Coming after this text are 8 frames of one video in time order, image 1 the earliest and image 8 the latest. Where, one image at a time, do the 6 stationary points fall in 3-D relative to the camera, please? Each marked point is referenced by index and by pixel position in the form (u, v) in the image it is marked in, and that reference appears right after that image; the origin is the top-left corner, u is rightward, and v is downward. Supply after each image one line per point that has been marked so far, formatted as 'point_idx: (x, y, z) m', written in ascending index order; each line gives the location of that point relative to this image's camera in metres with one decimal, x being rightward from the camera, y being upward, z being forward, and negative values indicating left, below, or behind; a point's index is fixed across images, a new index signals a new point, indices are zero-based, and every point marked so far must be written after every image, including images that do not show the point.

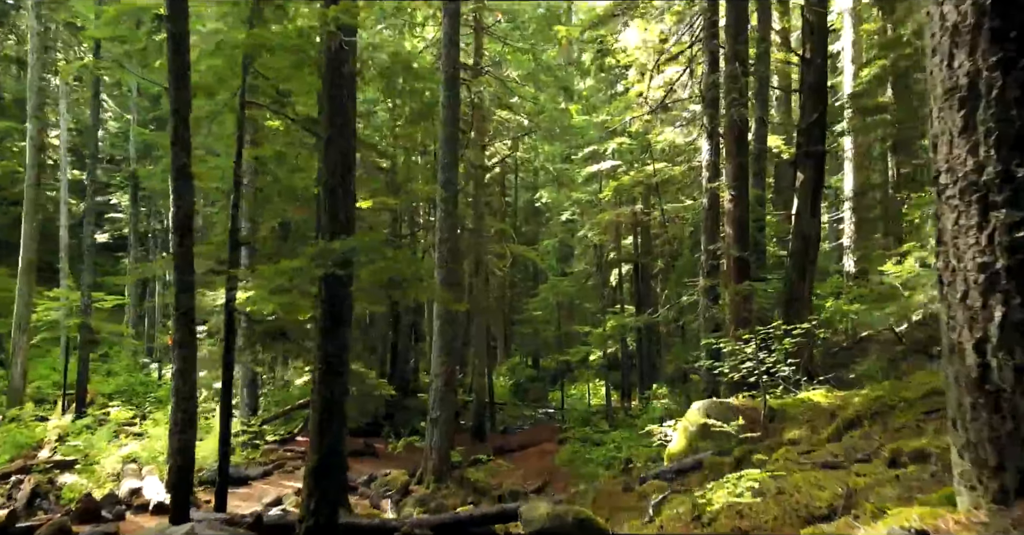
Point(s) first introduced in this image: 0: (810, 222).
0: (+4.7, +0.7, +13.7) m
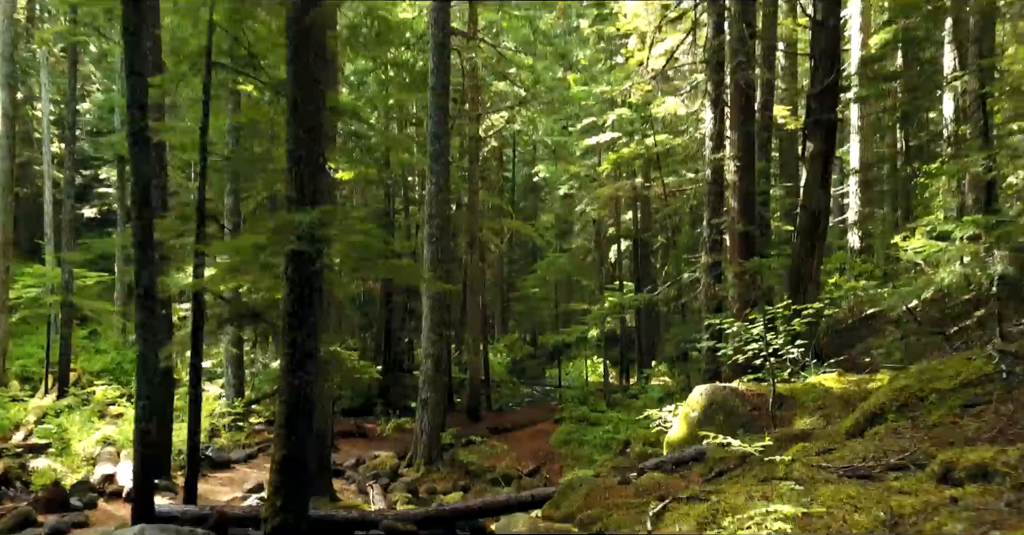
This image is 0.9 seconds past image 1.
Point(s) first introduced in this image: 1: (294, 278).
0: (+4.5, +1.1, +12.9) m
1: (-1.9, -0.1, +7.7) m
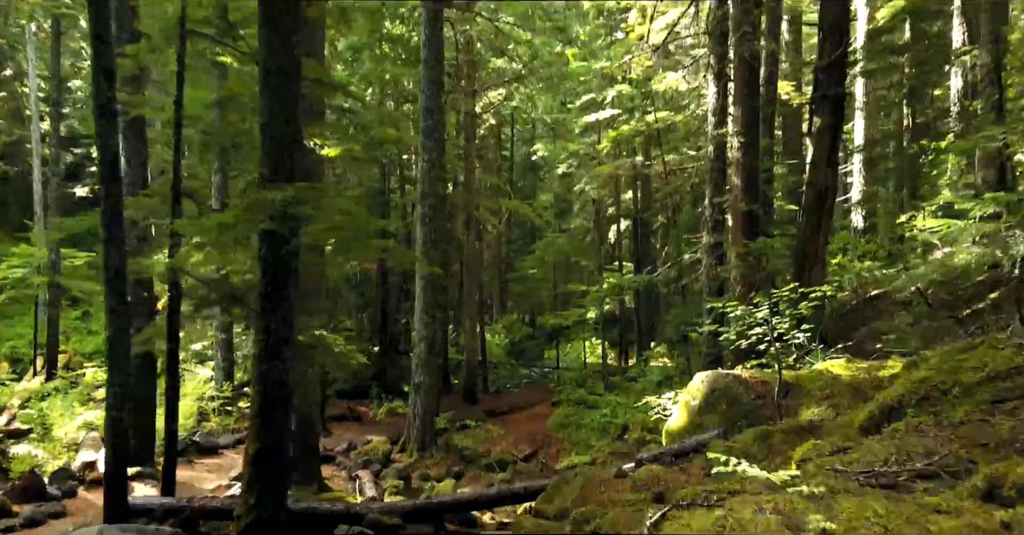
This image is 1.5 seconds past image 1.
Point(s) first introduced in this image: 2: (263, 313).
0: (+4.5, +1.4, +12.4) m
1: (-2.0, +0.1, +7.3) m
2: (-2.1, -0.4, +7.2) m
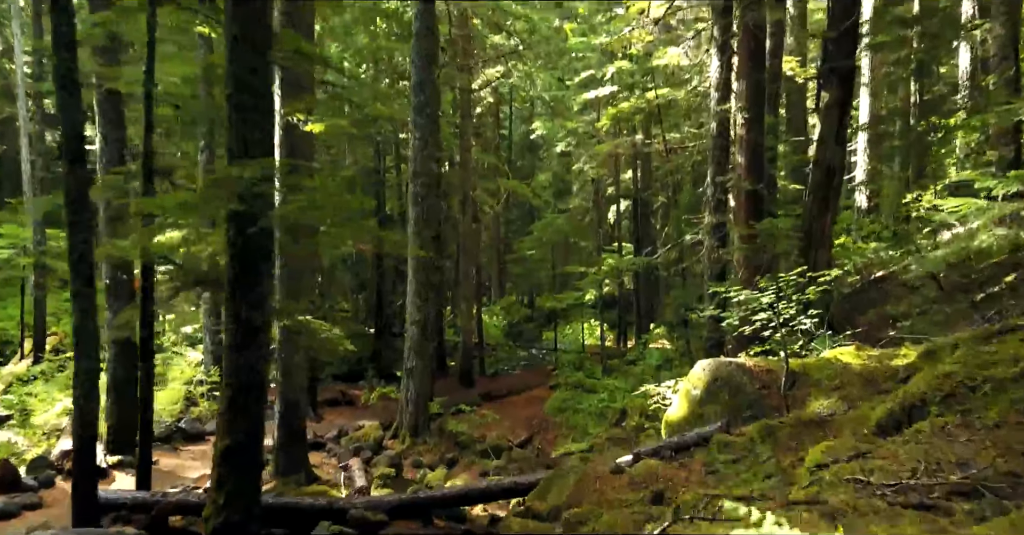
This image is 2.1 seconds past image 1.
0: (+4.4, +1.6, +11.8) m
1: (-2.1, +0.2, +6.8) m
2: (-2.2, -0.3, +6.8) m
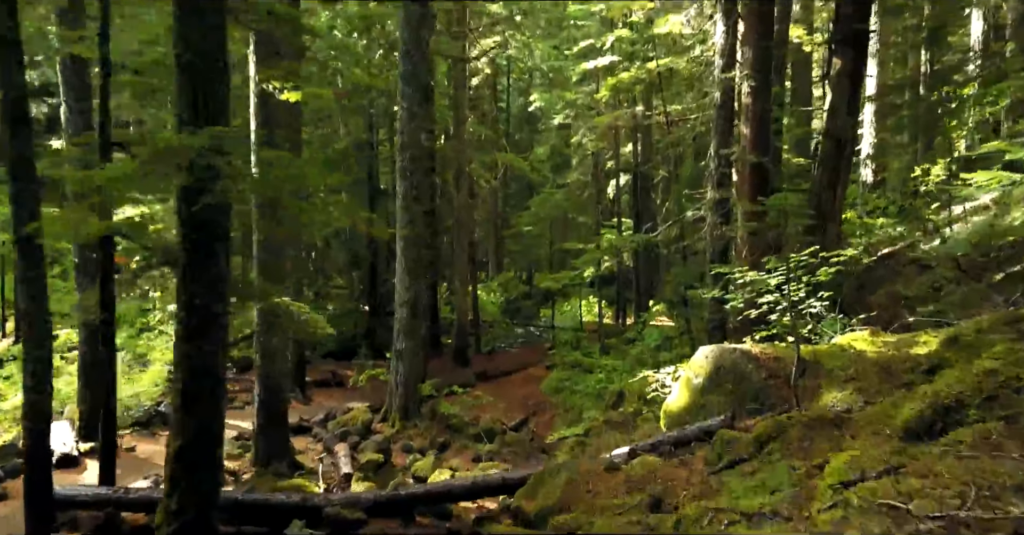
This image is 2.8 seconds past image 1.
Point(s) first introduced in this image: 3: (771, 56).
0: (+4.3, +1.9, +11.1) m
1: (-2.2, +0.3, +6.1) m
2: (-2.3, -0.1, +6.1) m
3: (+3.5, +2.8, +11.8) m
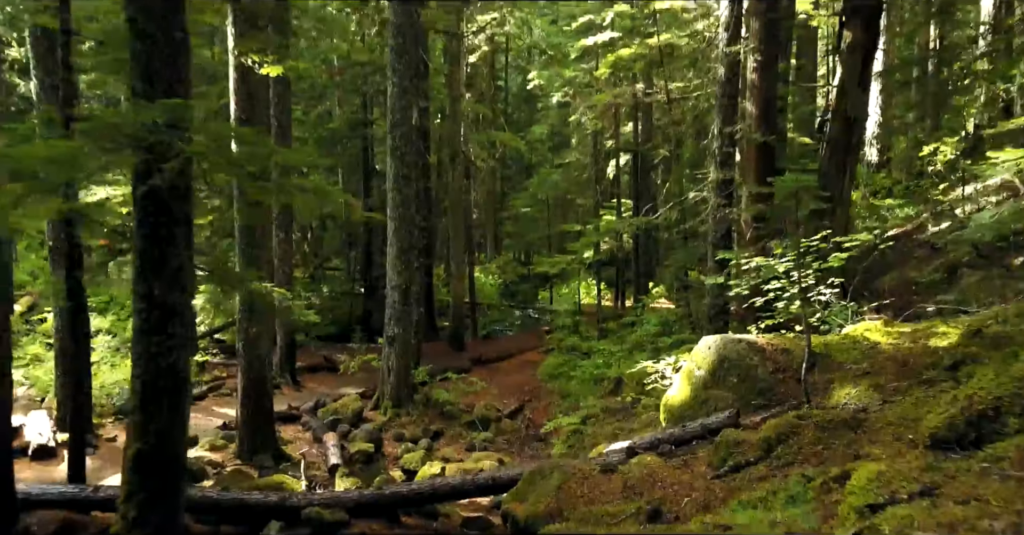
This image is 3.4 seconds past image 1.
0: (+4.2, +2.1, +10.6) m
1: (-2.3, +0.4, +5.6) m
2: (-2.4, 0.0, +5.6) m
3: (+3.4, +3.1, +11.2) m
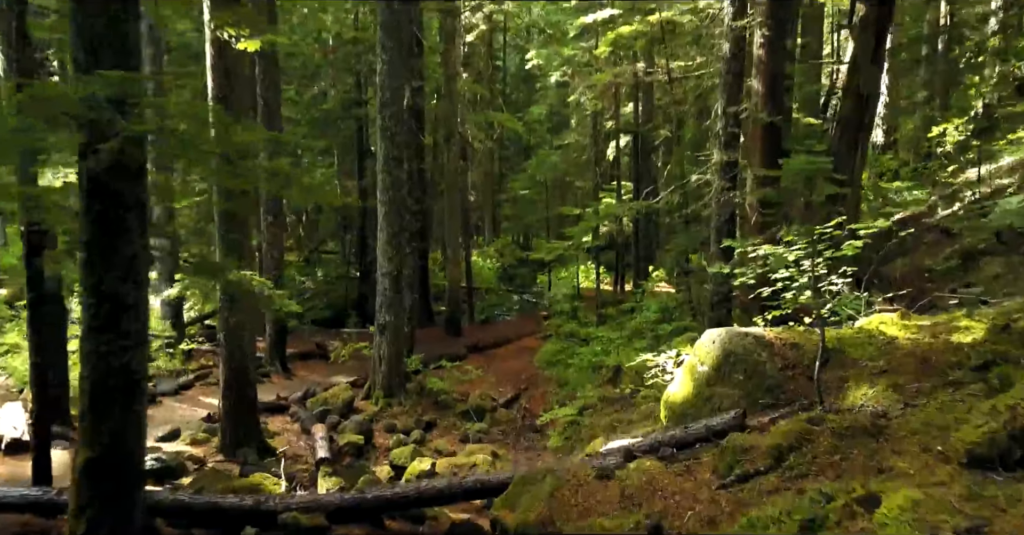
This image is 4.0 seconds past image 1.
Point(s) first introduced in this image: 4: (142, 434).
0: (+4.1, +2.2, +10.1) m
1: (-2.4, +0.5, +5.1) m
2: (-2.4, 0.0, +5.1) m
3: (+3.3, +3.2, +10.6) m
4: (-2.3, -1.0, +5.4) m
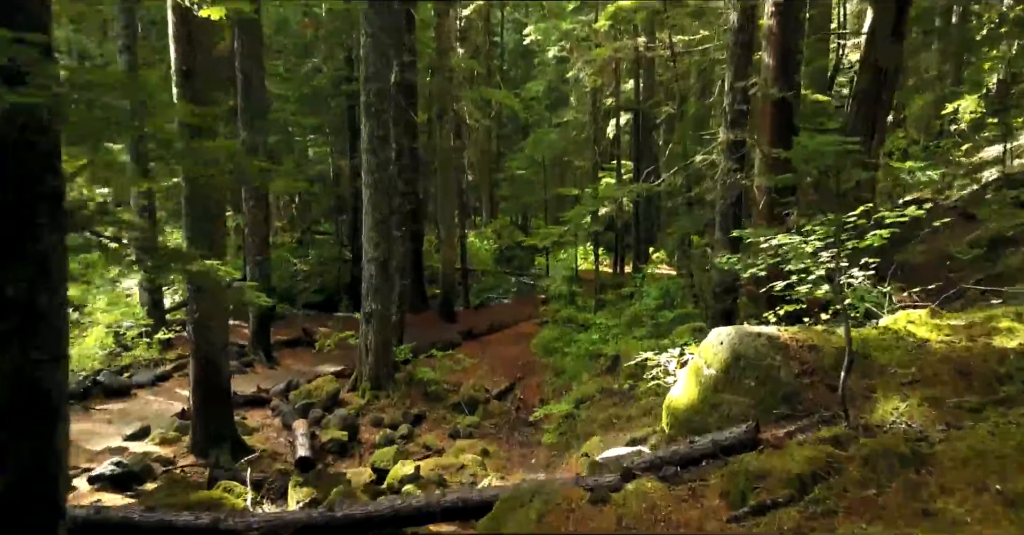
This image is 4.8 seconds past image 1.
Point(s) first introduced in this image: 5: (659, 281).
0: (+4.0, +2.4, +9.3) m
1: (-2.5, +0.5, +4.3) m
2: (-2.5, 0.0, +4.4) m
3: (+3.2, +3.4, +9.8) m
4: (-2.4, -1.0, +4.7) m
5: (+3.1, -0.3, +18.2) m
